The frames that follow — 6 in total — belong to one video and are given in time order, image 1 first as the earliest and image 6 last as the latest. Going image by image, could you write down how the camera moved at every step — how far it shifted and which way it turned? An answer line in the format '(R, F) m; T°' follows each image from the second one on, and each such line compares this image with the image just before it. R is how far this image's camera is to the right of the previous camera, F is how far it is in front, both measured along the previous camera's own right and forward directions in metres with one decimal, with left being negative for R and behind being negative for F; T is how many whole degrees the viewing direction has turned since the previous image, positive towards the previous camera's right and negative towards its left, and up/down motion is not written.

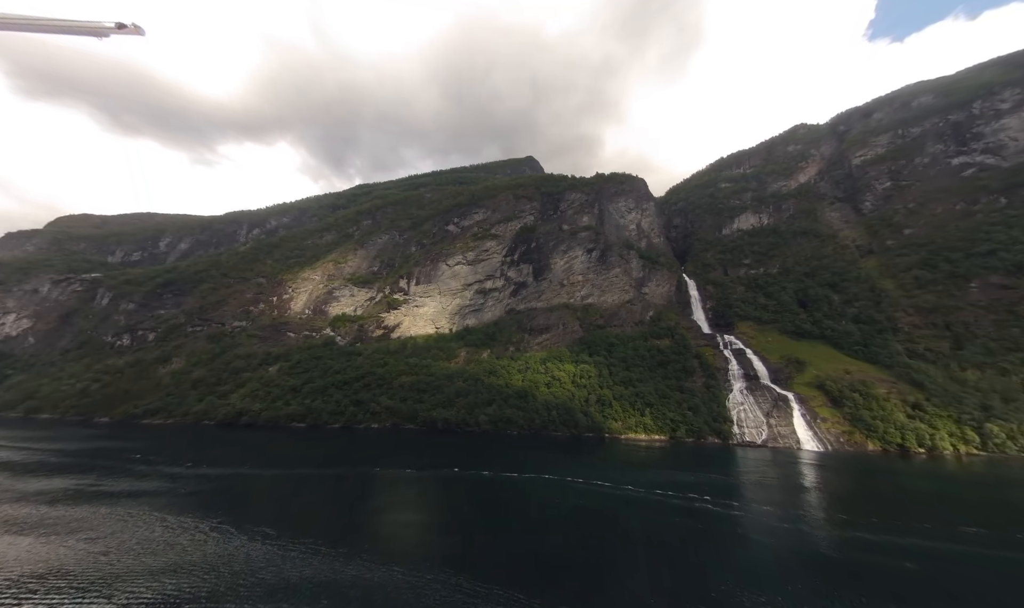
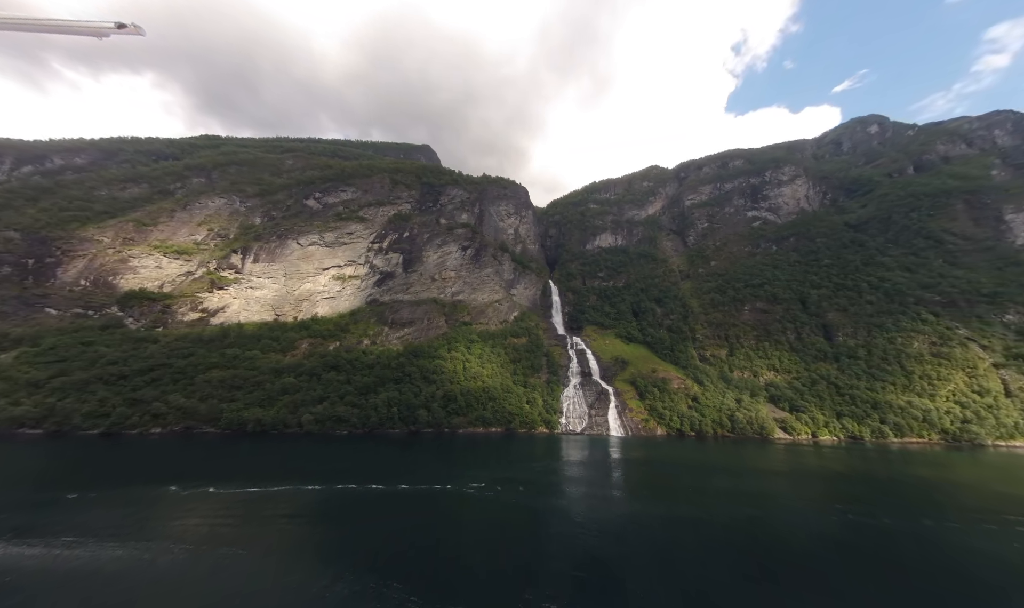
(+2.7, +0.5) m; +19°
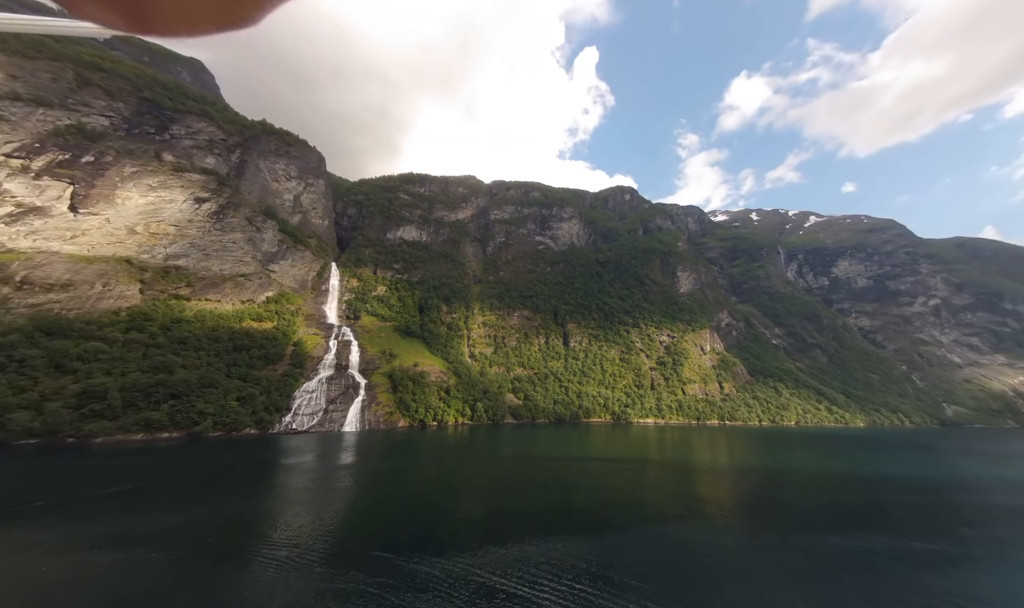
(+5.7, -0.4) m; +30°
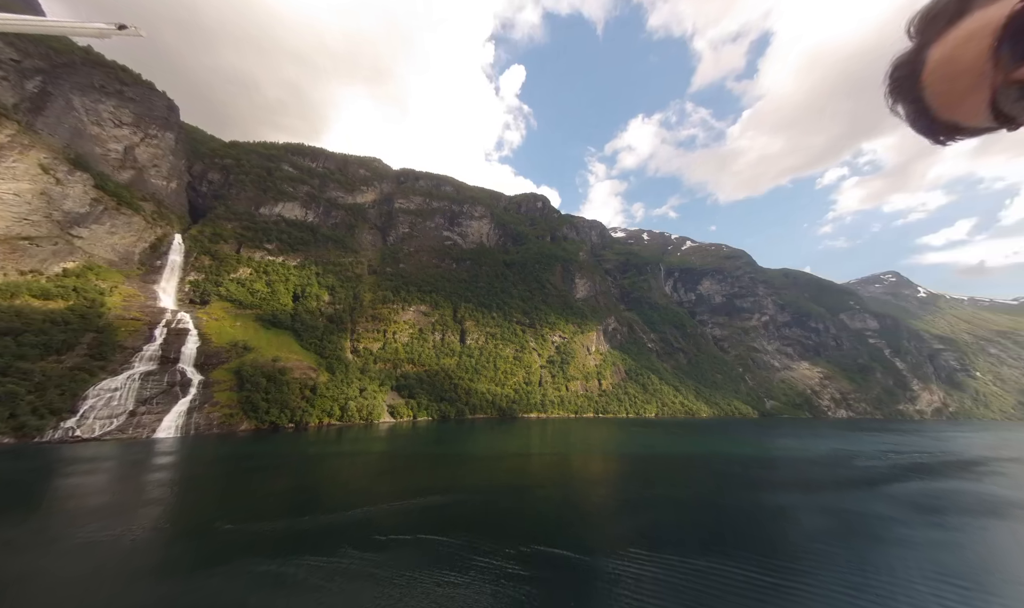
(+3.9, -1.5) m; +15°
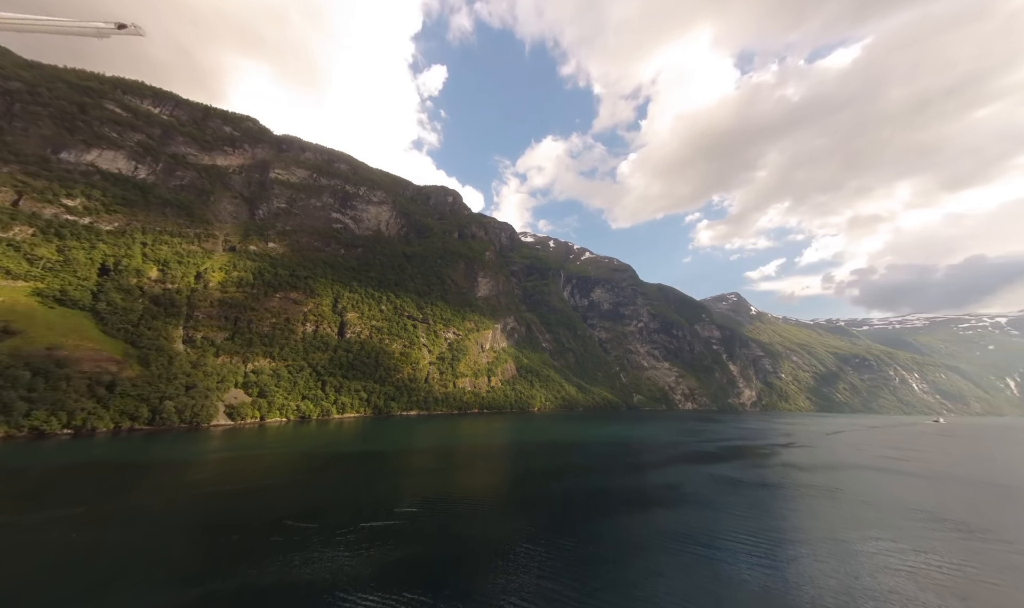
(+6.4, -5.7) m; +17°
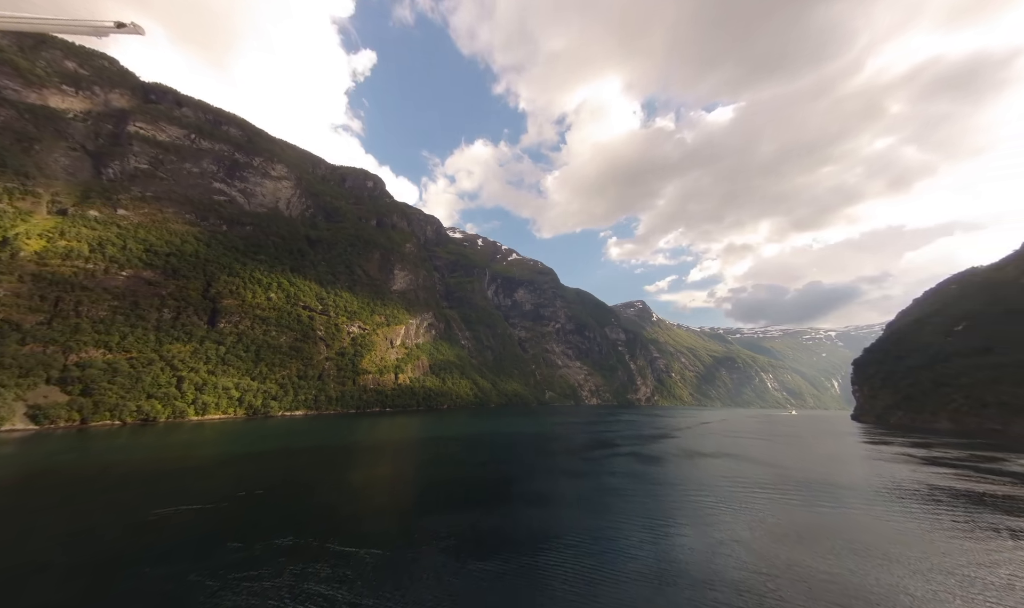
(+7.7, -6.5) m; +14°
